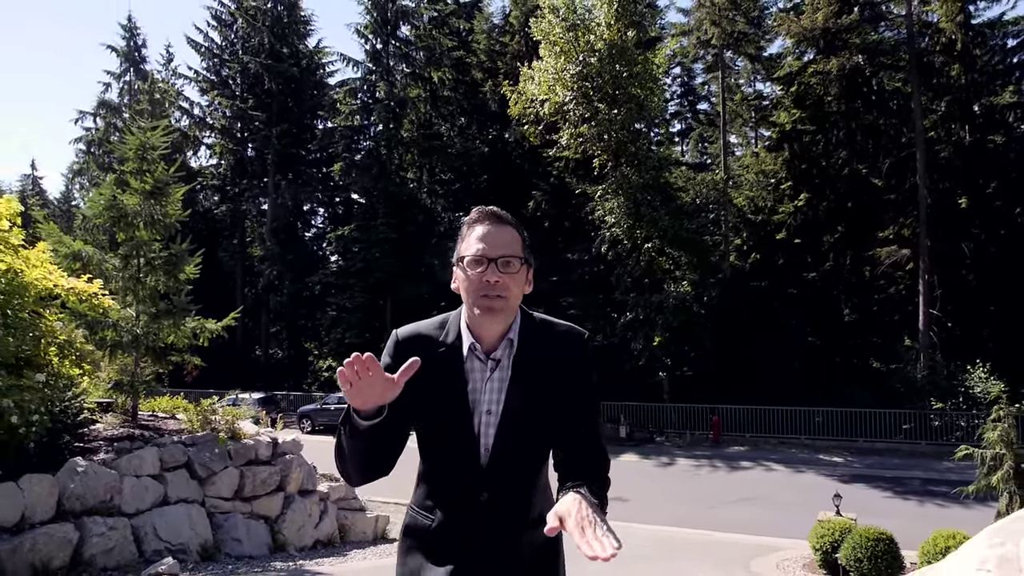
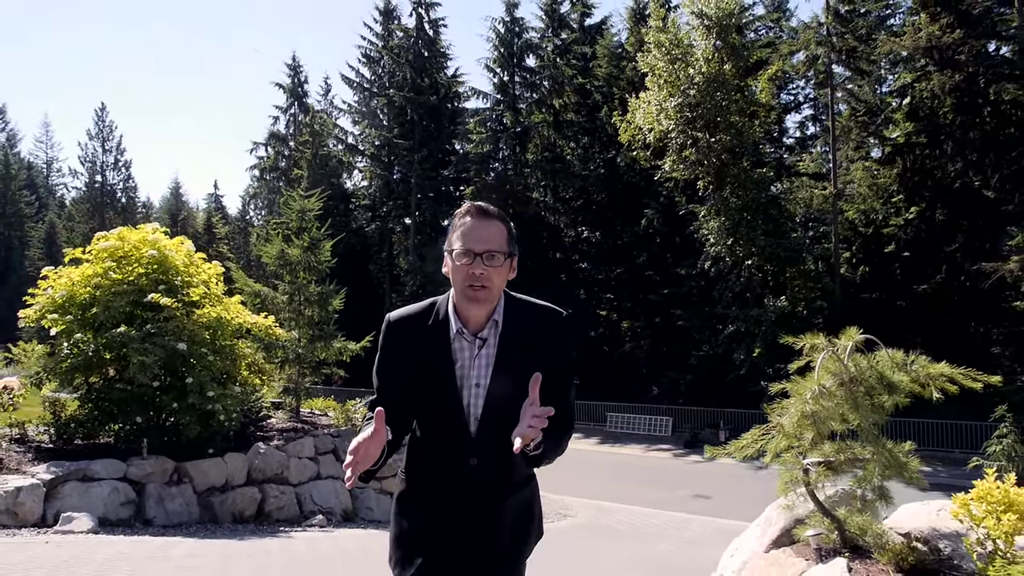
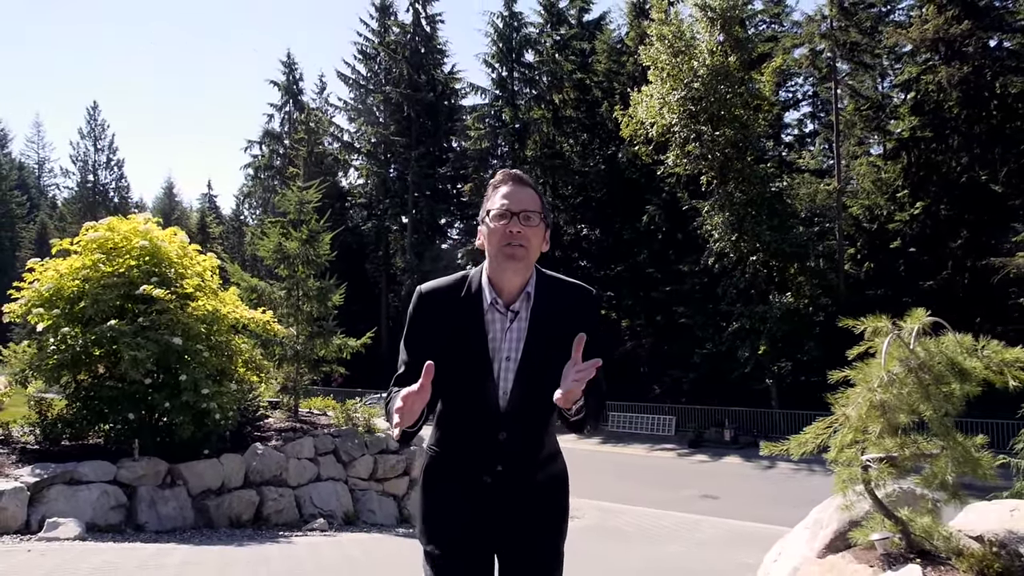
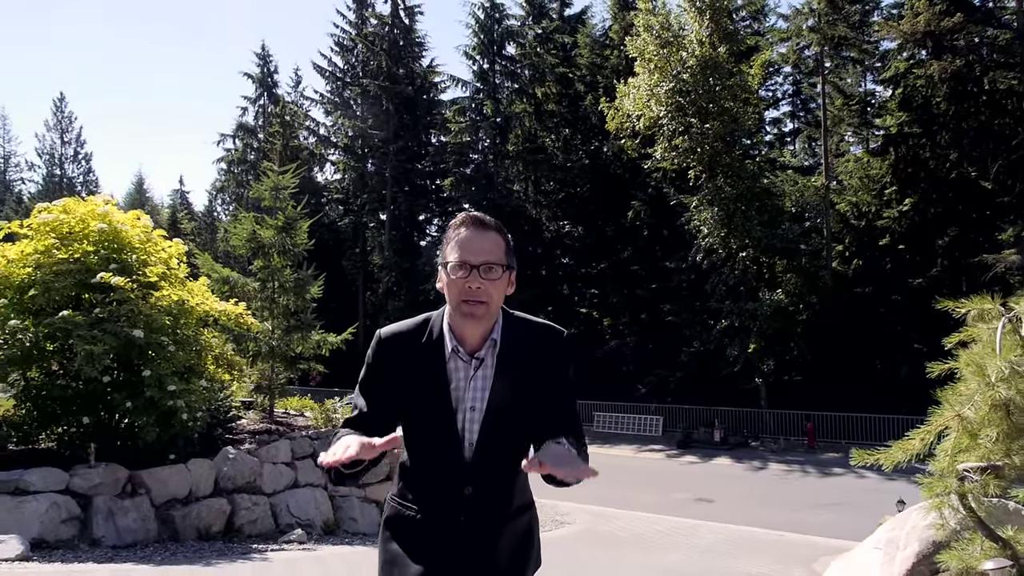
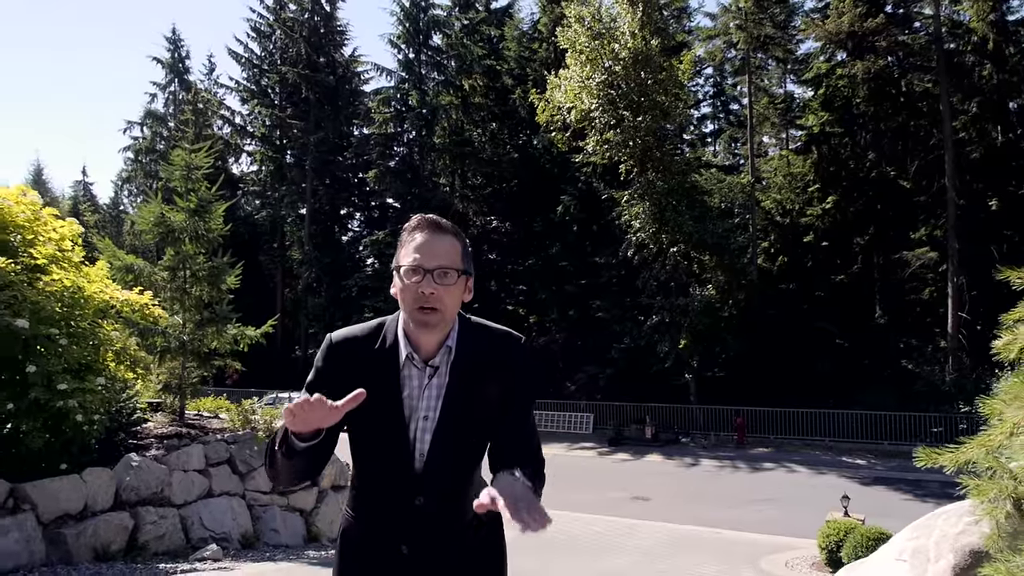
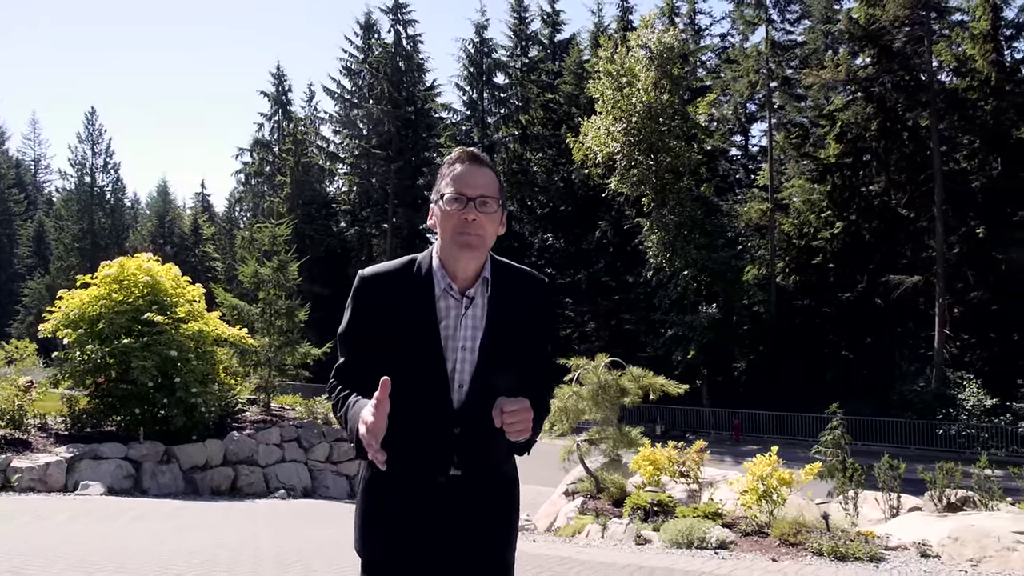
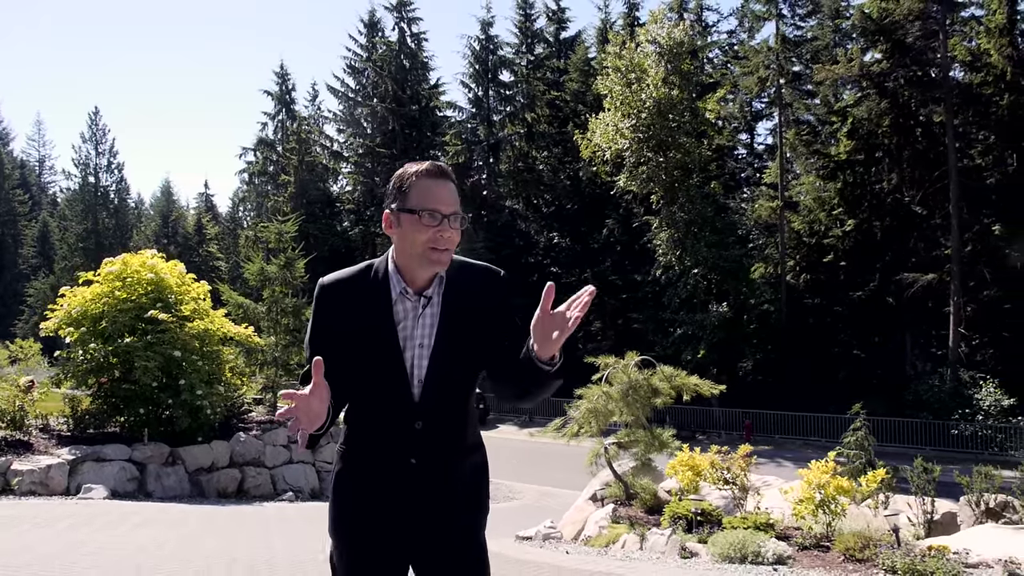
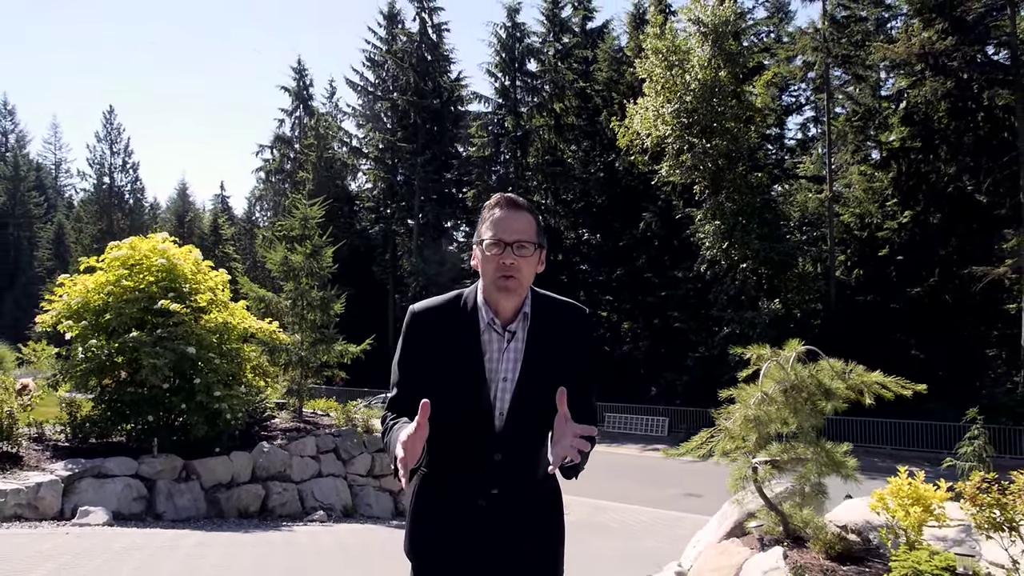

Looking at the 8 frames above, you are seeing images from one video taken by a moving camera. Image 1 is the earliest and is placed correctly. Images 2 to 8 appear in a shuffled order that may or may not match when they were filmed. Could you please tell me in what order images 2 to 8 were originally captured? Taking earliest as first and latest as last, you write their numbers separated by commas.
5, 4, 3, 2, 8, 7, 6
